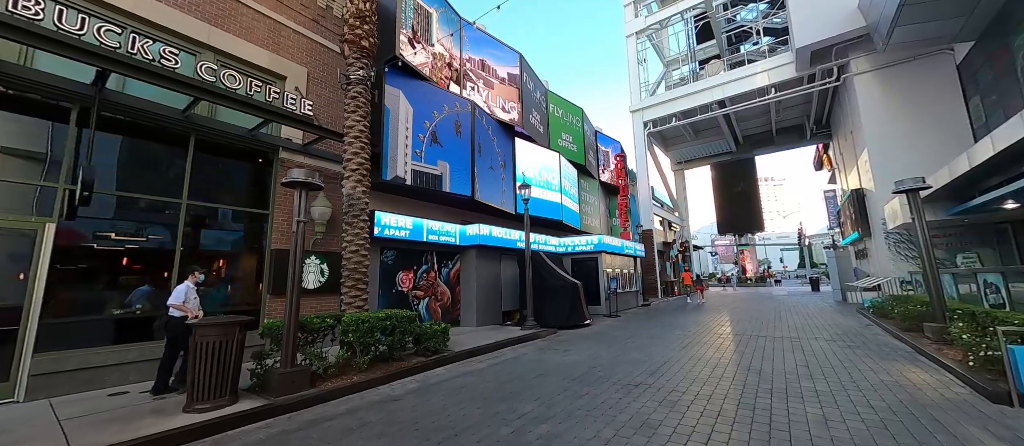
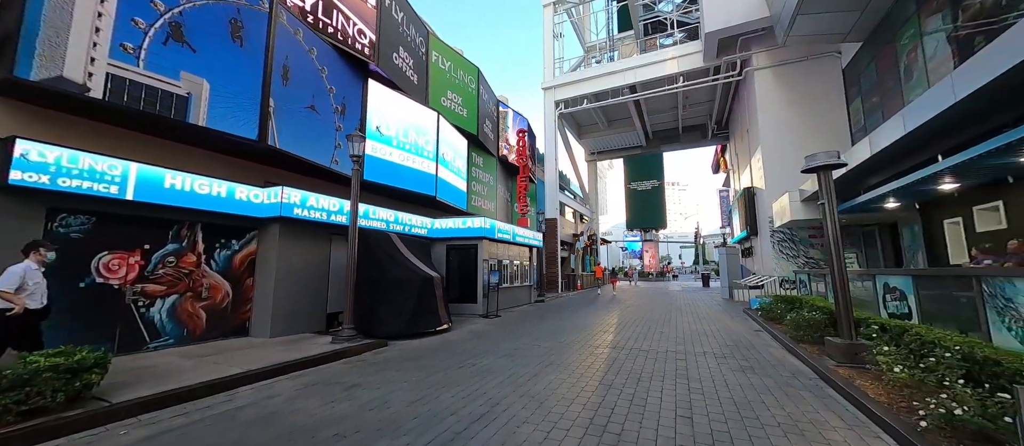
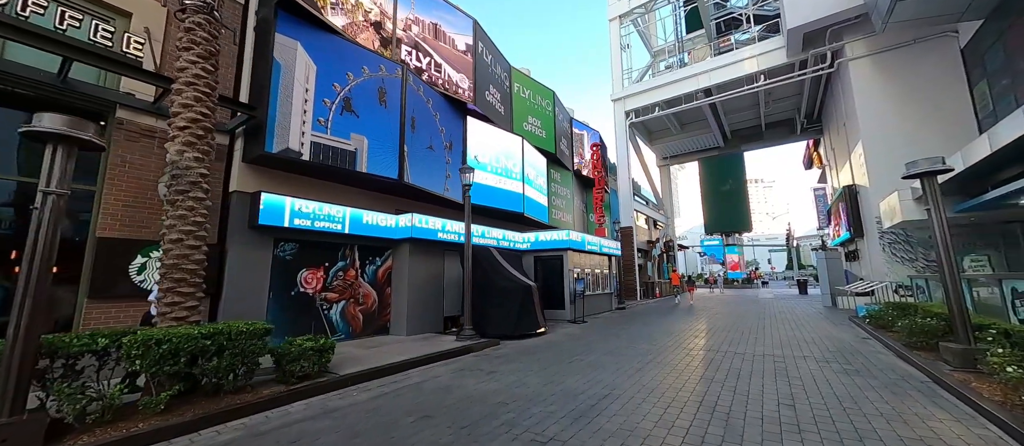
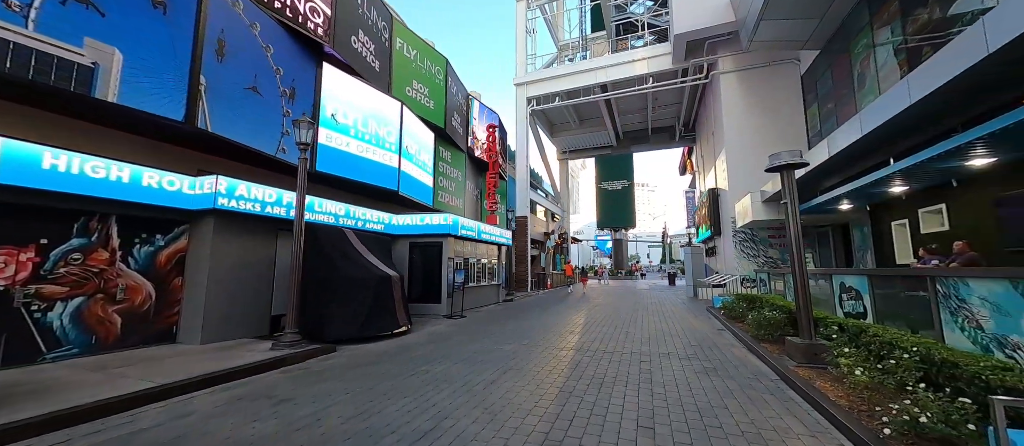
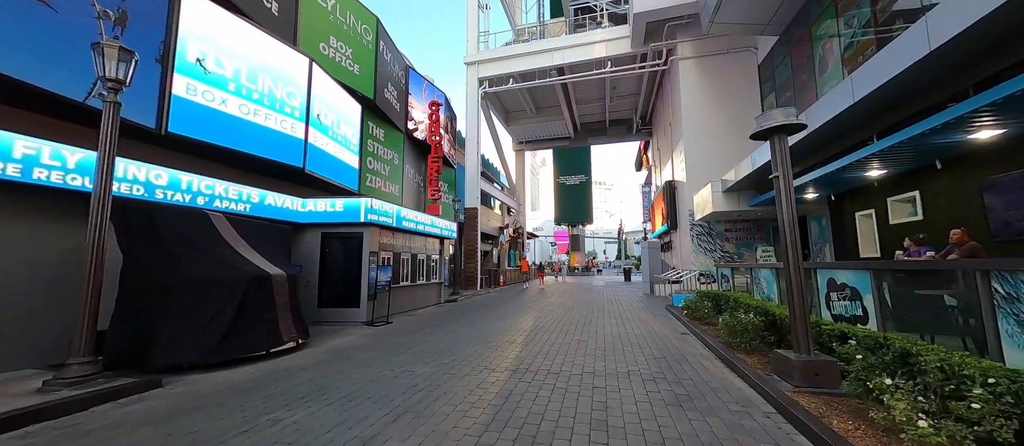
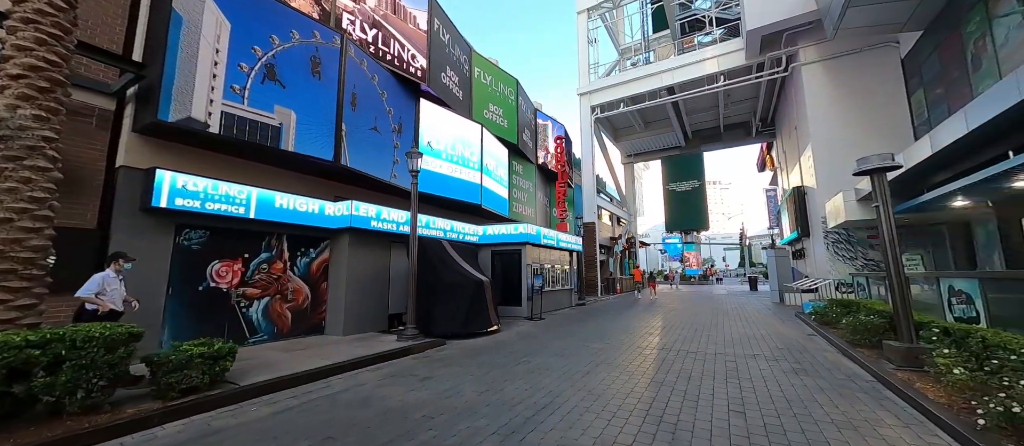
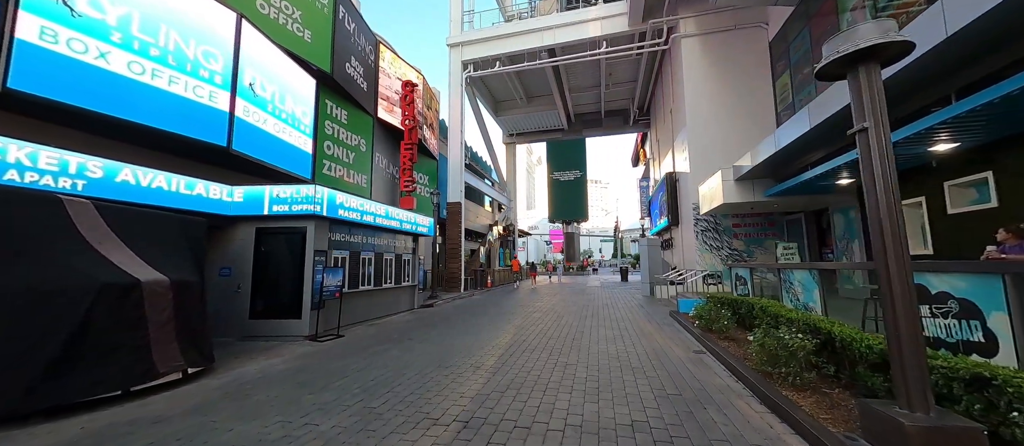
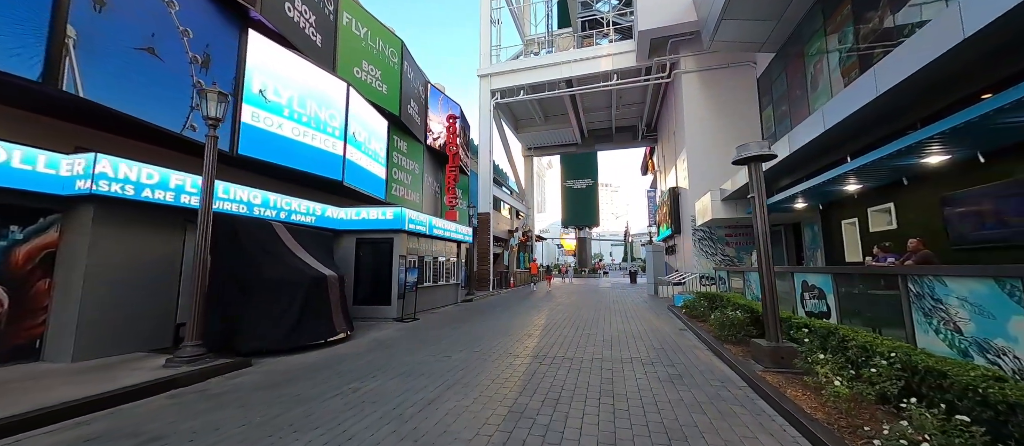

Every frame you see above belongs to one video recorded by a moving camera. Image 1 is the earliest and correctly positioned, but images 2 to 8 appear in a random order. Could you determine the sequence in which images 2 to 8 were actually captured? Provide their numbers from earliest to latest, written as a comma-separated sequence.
3, 6, 2, 4, 8, 5, 7
